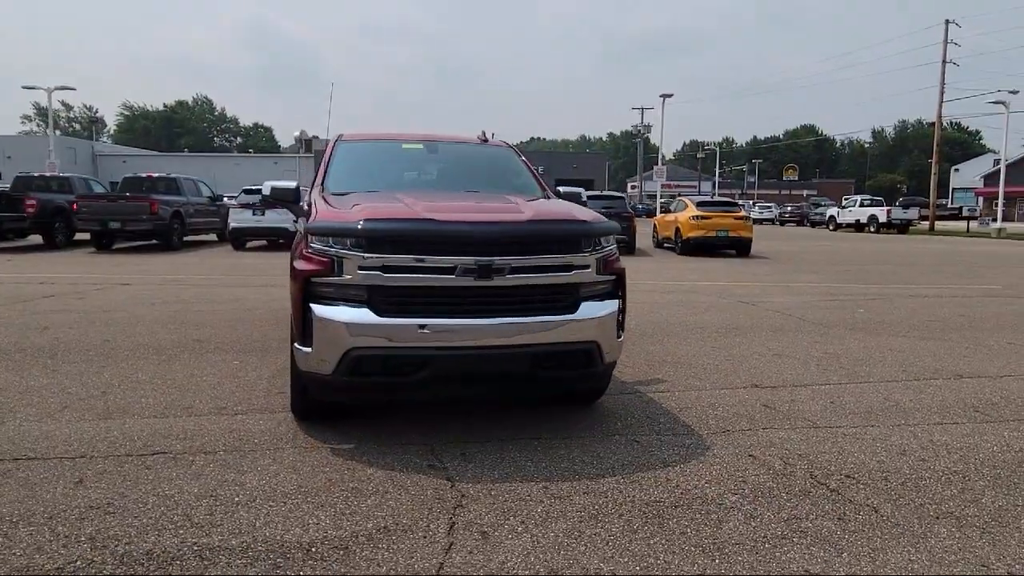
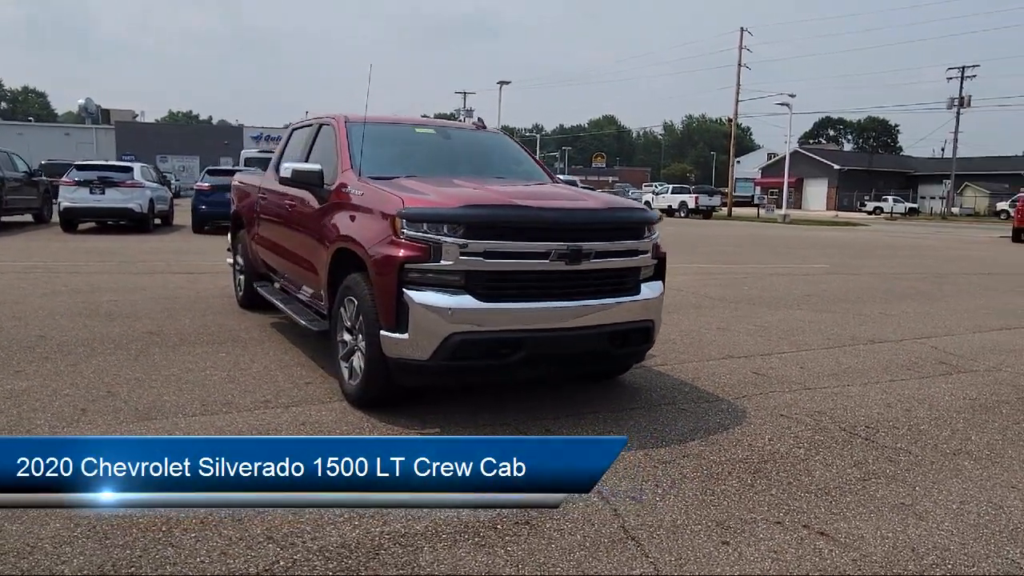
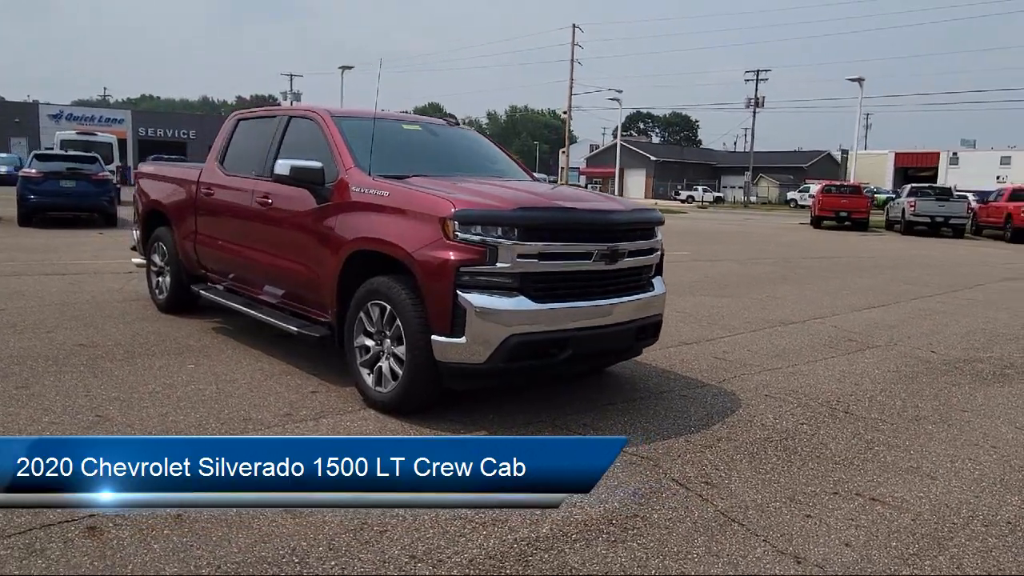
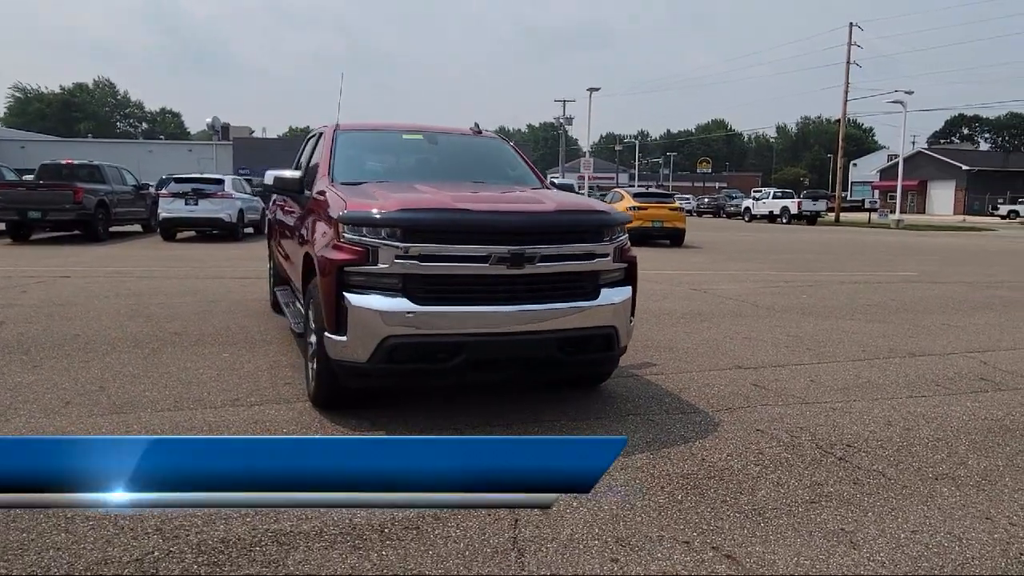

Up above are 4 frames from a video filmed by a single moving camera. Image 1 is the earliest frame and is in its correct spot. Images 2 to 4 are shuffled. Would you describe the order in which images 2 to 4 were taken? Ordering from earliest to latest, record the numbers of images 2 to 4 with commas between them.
4, 2, 3
